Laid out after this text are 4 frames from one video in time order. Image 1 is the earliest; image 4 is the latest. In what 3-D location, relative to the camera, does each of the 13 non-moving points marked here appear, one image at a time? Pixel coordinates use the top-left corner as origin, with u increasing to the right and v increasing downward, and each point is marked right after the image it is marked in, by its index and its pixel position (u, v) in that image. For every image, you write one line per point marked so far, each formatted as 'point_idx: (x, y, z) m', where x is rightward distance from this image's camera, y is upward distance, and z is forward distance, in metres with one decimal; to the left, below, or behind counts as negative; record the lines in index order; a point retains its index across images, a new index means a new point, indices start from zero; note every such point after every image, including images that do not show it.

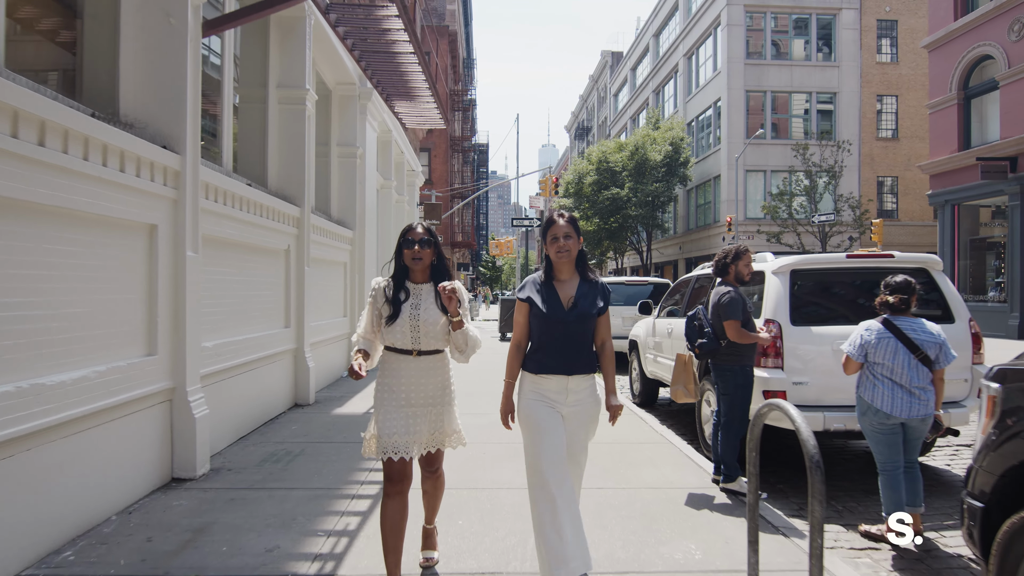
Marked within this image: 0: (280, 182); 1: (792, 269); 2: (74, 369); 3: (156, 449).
0: (-2.7, +1.2, +7.7) m
1: (+2.2, +0.2, +5.2) m
2: (-2.4, -0.4, +3.7) m
3: (-2.4, -1.1, +4.5) m
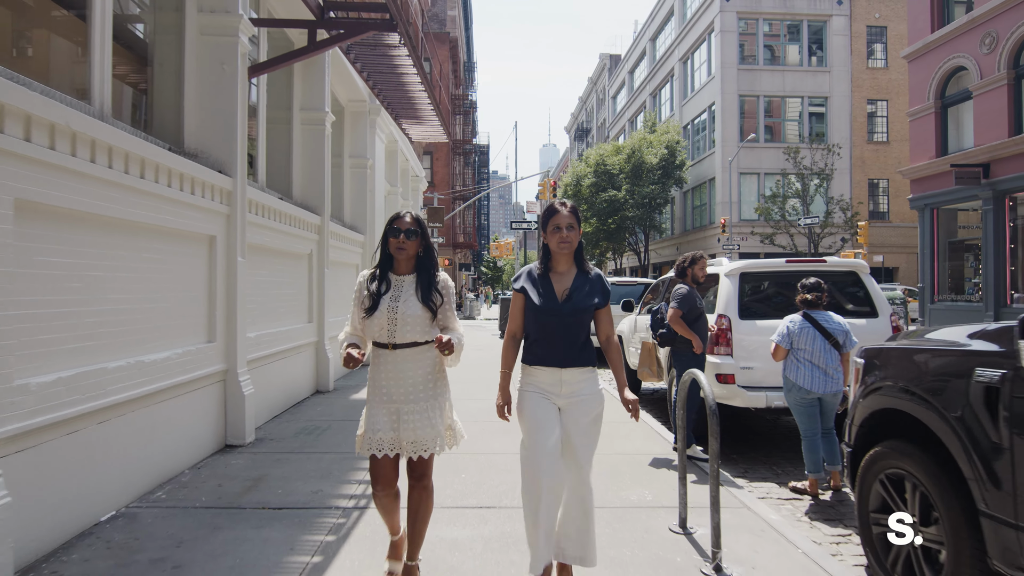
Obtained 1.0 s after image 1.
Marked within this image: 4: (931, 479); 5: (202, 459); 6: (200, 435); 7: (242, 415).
0: (-2.7, +1.2, +8.6) m
1: (+2.1, +0.2, +6.1) m
2: (-2.5, -0.4, +4.6) m
3: (-2.5, -1.1, +5.5) m
4: (+2.0, -0.9, +3.1) m
5: (-2.5, -1.3, +5.2) m
6: (-2.5, -1.2, +5.2) m
7: (-2.3, -1.1, +5.7) m
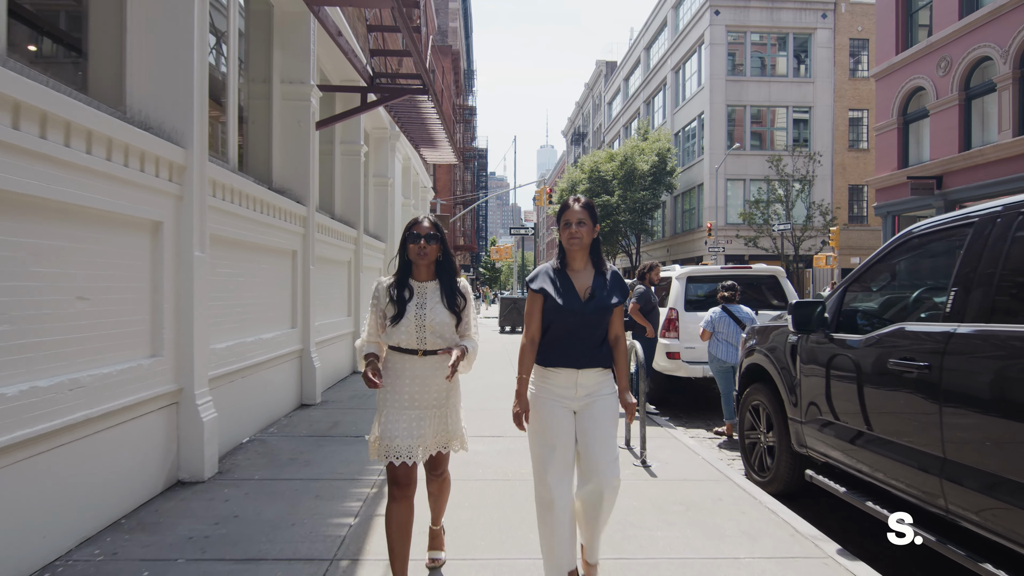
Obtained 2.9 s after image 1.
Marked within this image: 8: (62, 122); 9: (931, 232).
0: (-2.7, +1.2, +10.6) m
1: (+2.2, +0.1, +8.1) m
2: (-2.5, -0.4, +6.6) m
3: (-2.5, -1.1, +7.4) m
4: (+2.0, -0.9, +5.1) m
5: (-2.4, -1.3, +7.2) m
6: (-2.5, -1.2, +7.2) m
7: (-2.3, -1.1, +7.7) m
8: (-2.3, +0.9, +3.5) m
9: (+2.4, +0.3, +3.9) m
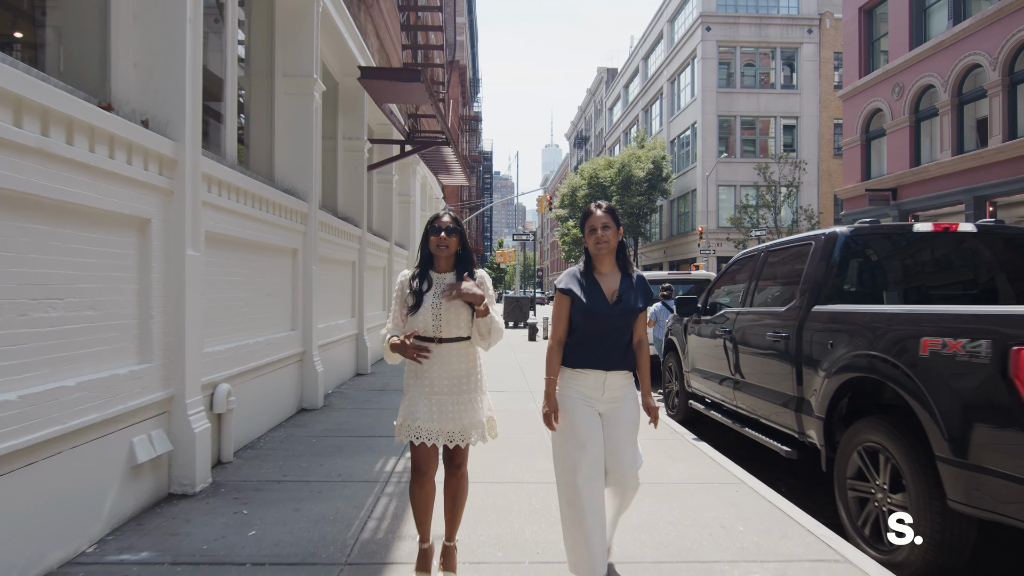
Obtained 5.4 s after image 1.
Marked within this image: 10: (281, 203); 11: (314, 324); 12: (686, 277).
0: (-2.7, +1.2, +13.5) m
1: (+2.1, +0.1, +10.9) m
2: (-2.5, -0.4, +9.5) m
3: (-2.5, -1.1, +10.3) m
4: (+2.0, -0.9, +7.9) m
5: (-2.5, -1.4, +10.0) m
6: (-2.5, -1.2, +10.0) m
7: (-2.3, -1.1, +10.5) m
8: (-2.4, +0.8, +6.3) m
9: (+2.4, +0.3, +6.6) m
10: (-2.3, +0.9, +6.7) m
11: (-2.3, -0.4, +7.6) m
12: (+2.8, +0.2, +10.9) m
